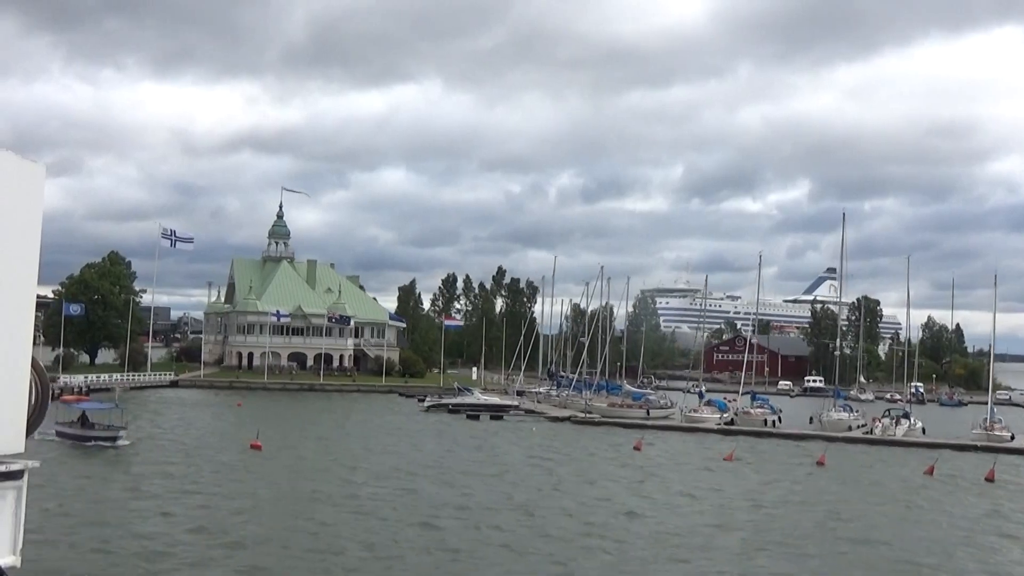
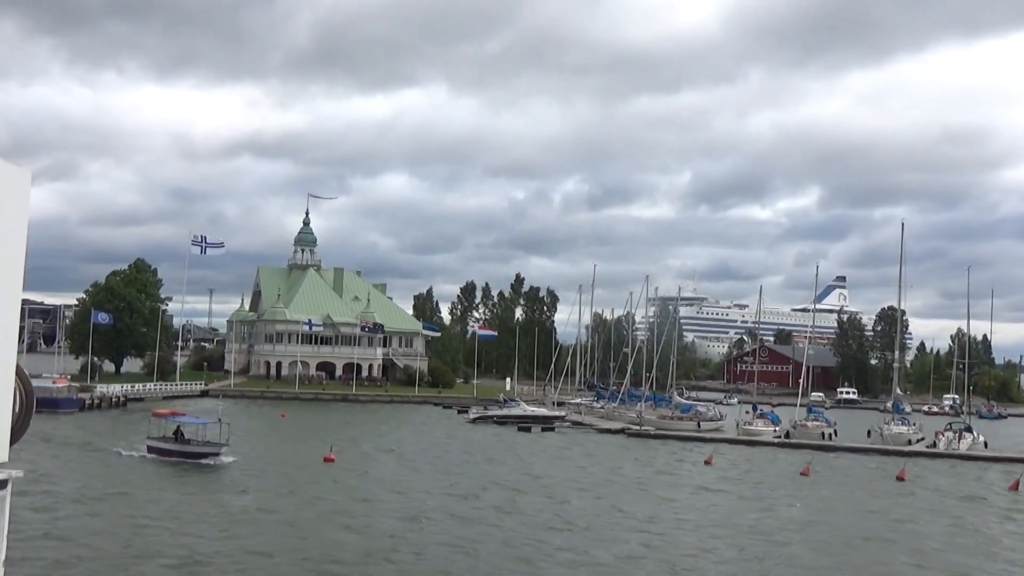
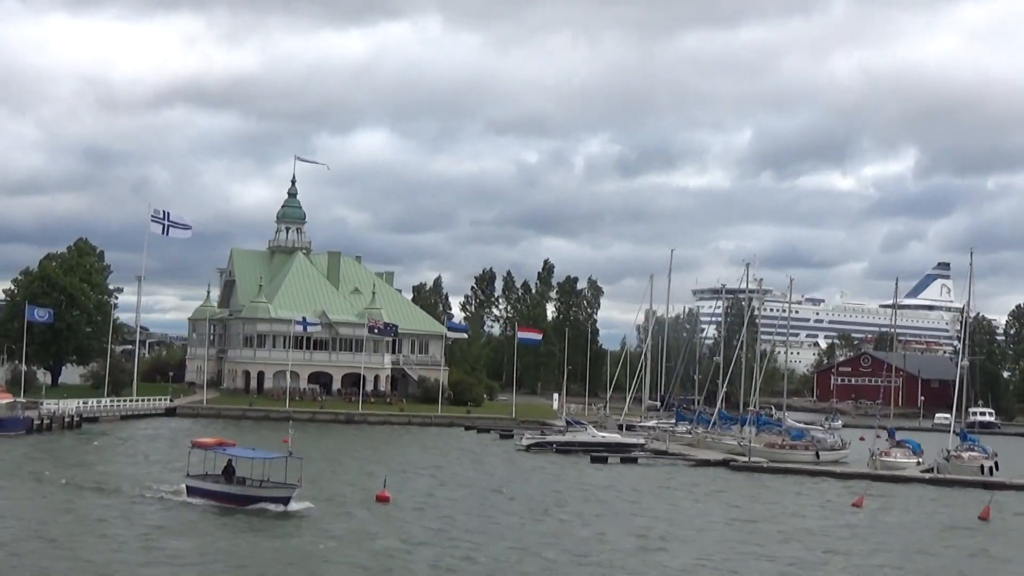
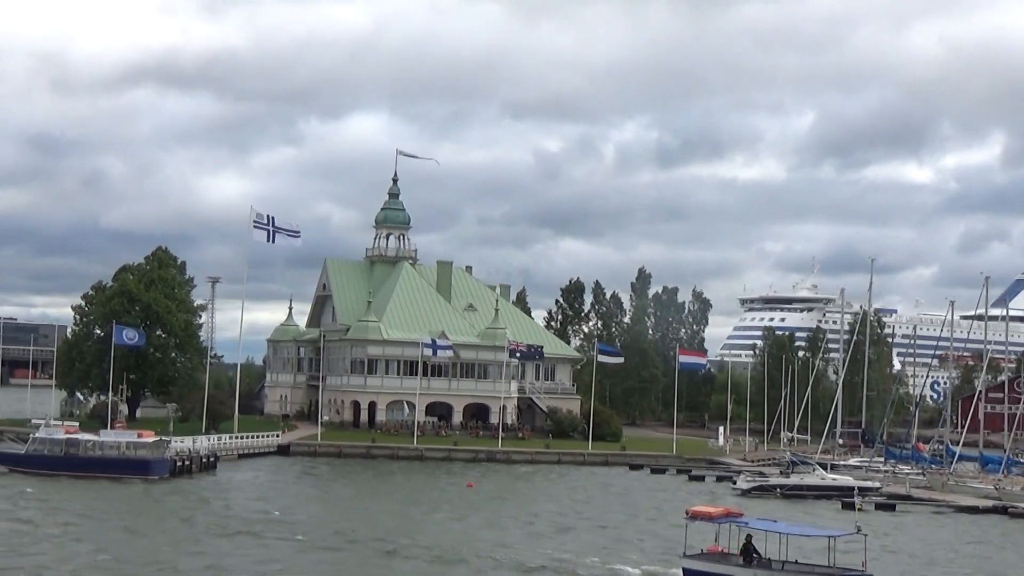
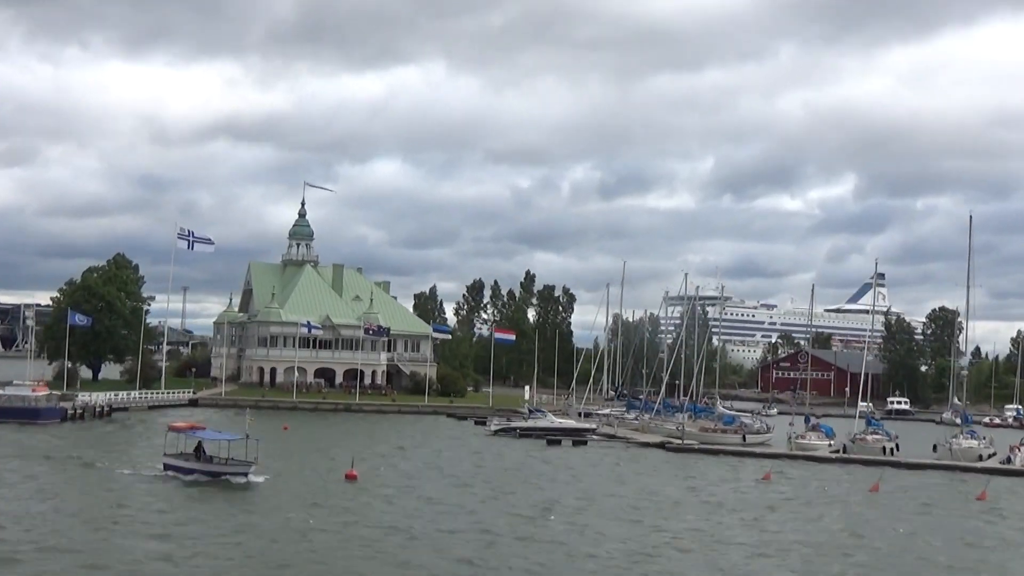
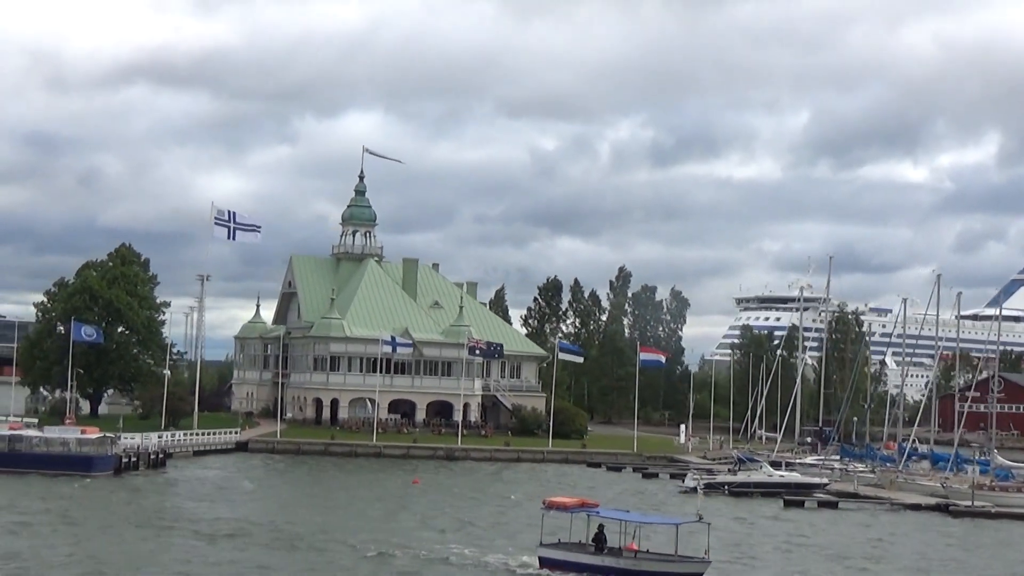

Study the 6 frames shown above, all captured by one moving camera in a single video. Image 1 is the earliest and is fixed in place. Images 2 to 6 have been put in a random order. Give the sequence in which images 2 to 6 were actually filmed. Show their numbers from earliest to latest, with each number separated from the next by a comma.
2, 5, 3, 6, 4
